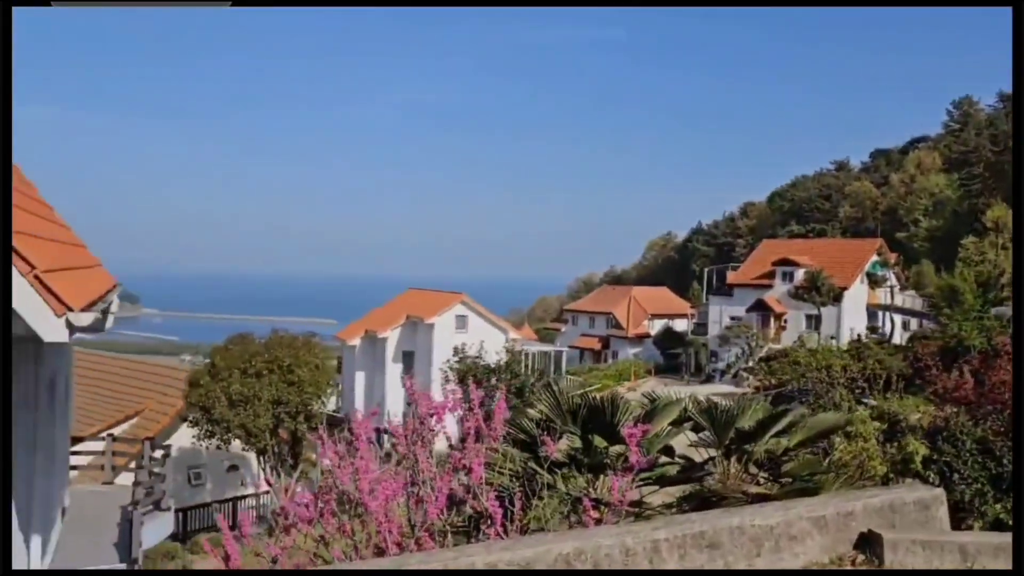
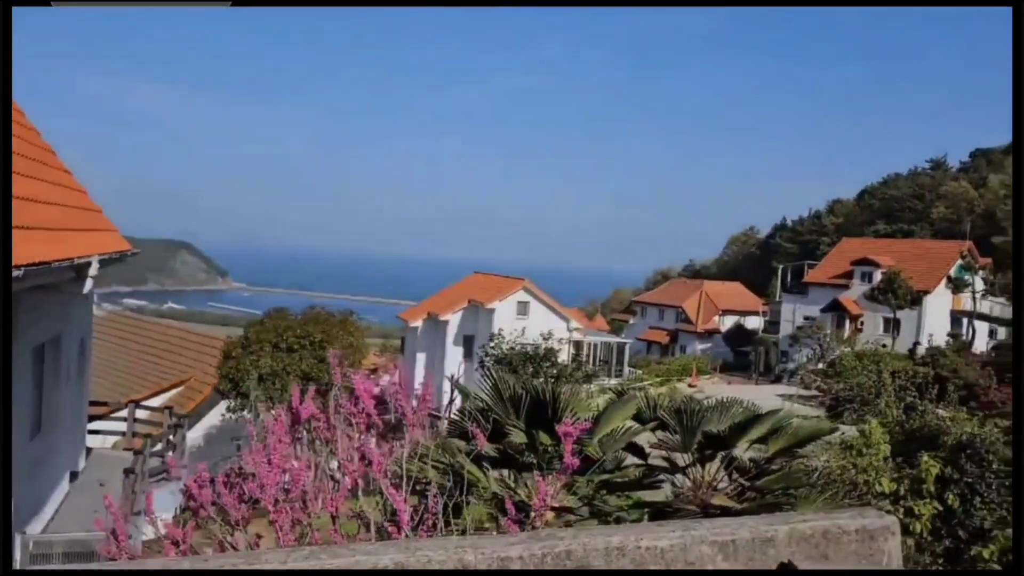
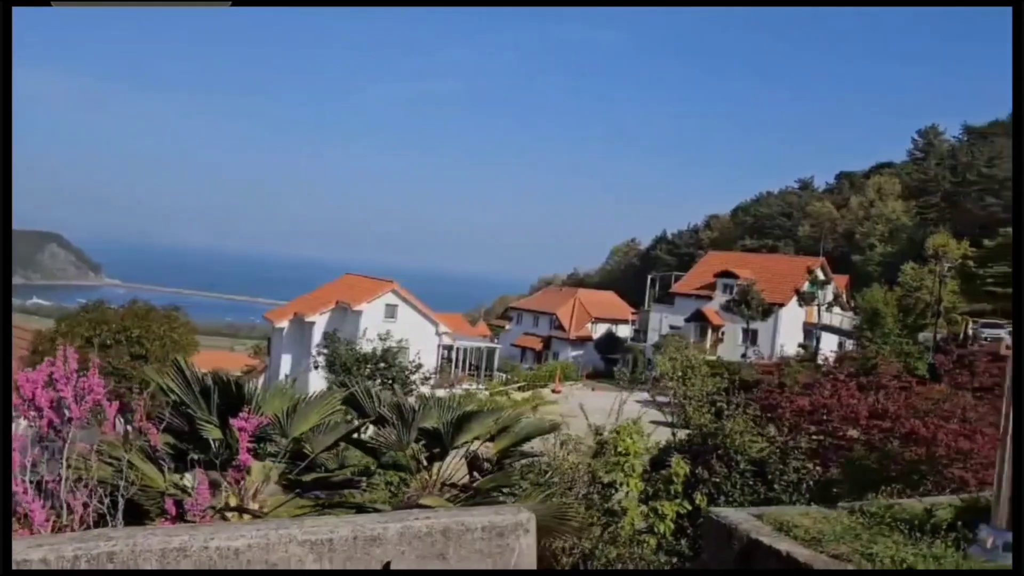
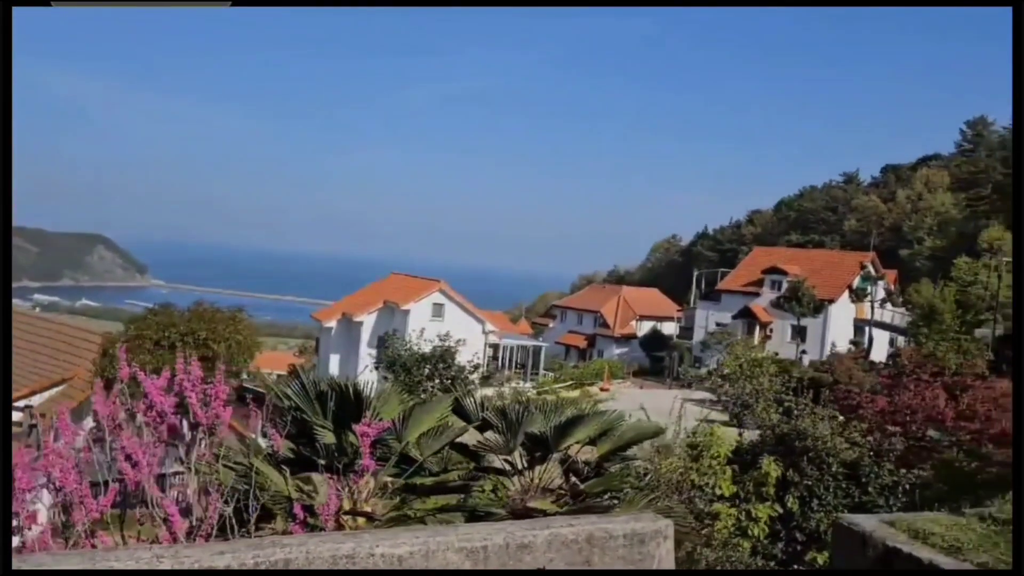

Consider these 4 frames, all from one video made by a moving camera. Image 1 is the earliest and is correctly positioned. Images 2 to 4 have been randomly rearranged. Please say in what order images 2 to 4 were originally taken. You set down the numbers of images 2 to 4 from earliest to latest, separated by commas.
2, 4, 3
